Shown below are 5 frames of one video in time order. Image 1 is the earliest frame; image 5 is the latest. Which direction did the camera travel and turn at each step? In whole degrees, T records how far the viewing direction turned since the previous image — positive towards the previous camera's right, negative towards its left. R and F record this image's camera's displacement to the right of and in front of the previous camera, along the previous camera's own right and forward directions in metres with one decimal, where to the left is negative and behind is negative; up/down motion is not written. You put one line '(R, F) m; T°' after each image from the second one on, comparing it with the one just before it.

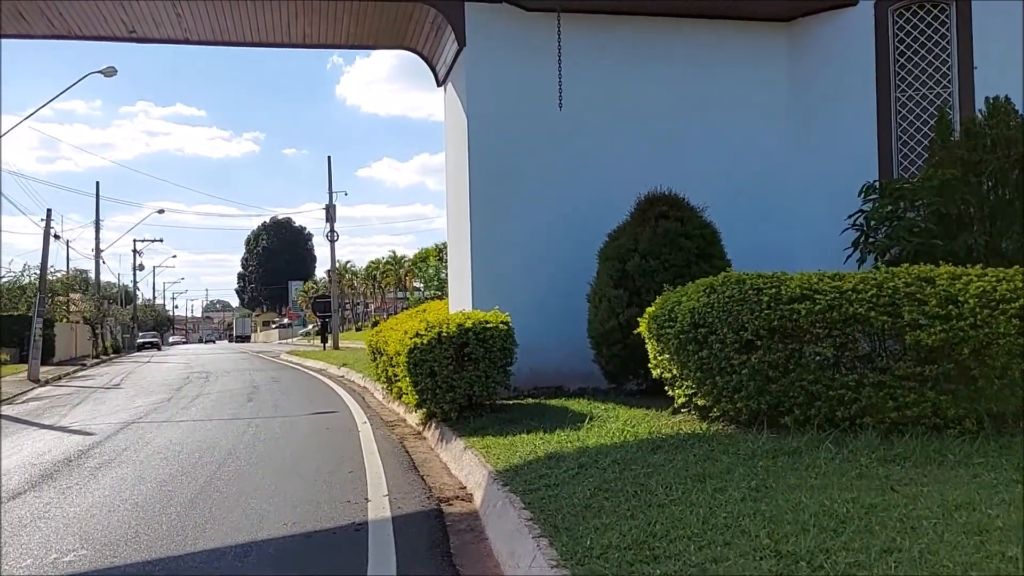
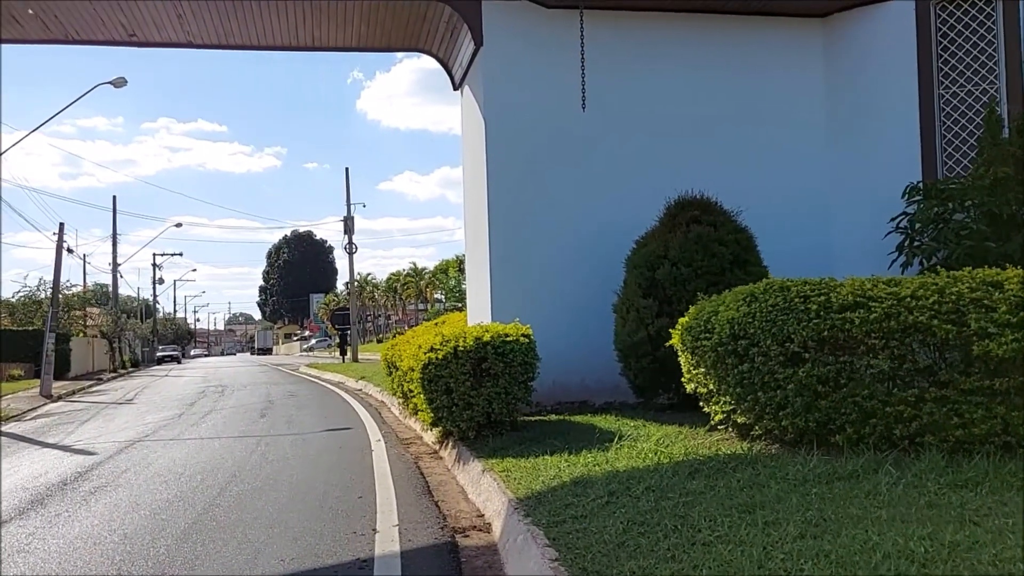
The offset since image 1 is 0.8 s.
(0.0, +0.7) m; -1°
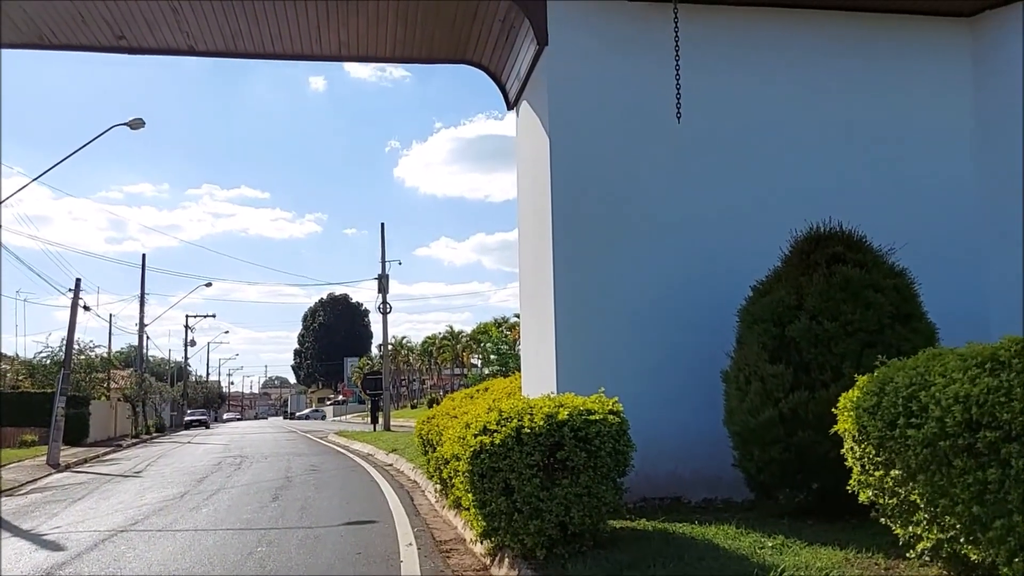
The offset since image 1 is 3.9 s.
(-0.4, +2.5) m; -2°
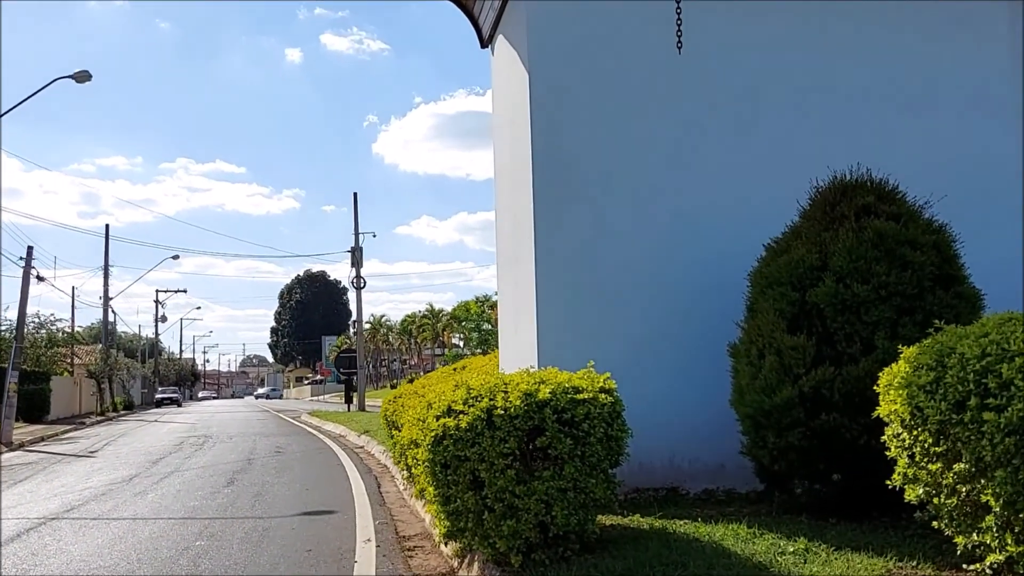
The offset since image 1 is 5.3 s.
(+0.1, +1.2) m; +1°
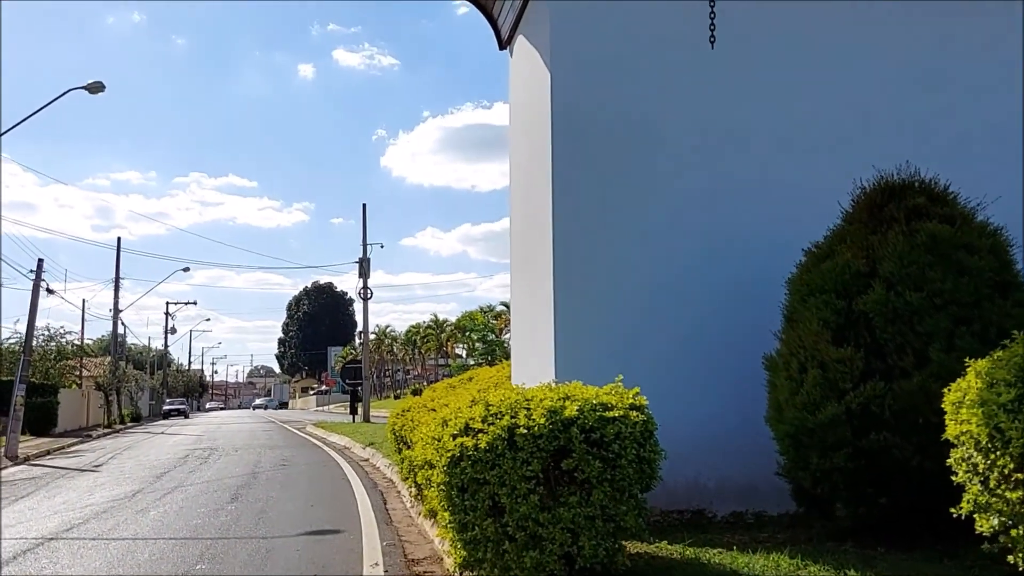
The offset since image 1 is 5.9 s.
(-0.1, +0.5) m; -1°
